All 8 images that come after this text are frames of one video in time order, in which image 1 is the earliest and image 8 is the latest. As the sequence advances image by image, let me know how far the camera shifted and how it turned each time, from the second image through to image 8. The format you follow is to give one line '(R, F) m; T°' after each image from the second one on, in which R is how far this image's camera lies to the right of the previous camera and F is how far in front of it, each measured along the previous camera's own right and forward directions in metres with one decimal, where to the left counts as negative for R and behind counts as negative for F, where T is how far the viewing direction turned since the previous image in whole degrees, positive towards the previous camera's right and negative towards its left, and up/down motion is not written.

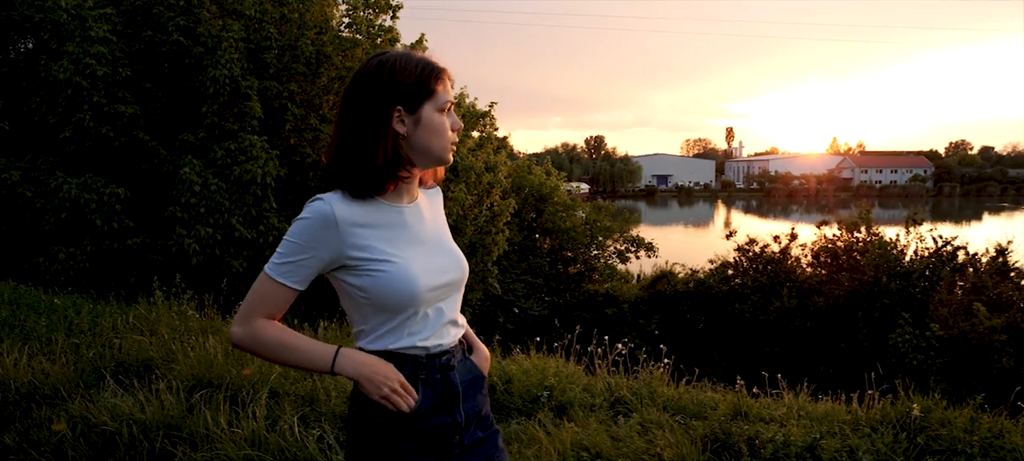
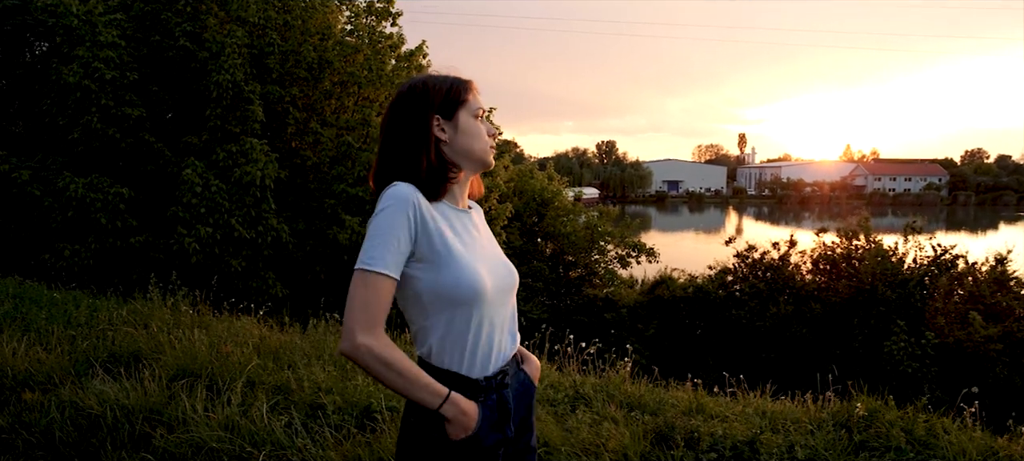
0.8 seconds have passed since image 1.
(+0.3, -0.2) m; -1°
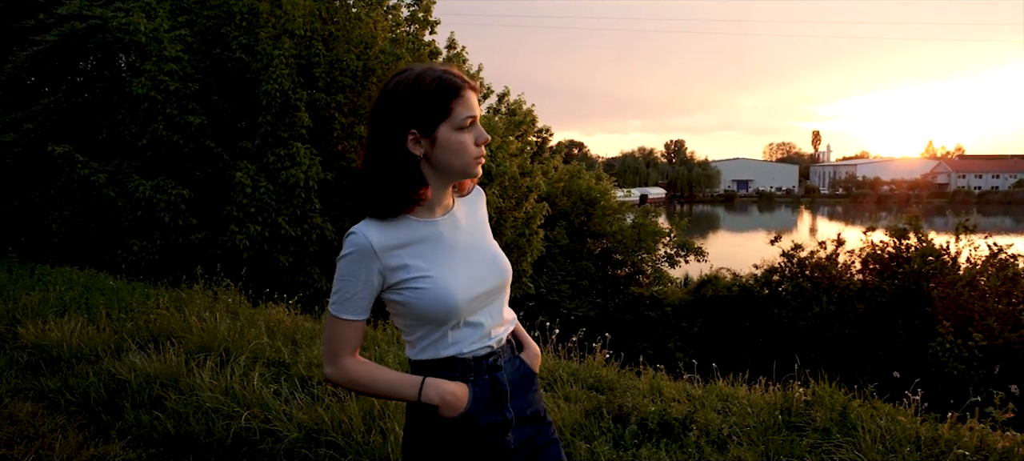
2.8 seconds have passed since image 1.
(+0.7, -0.4) m; -6°
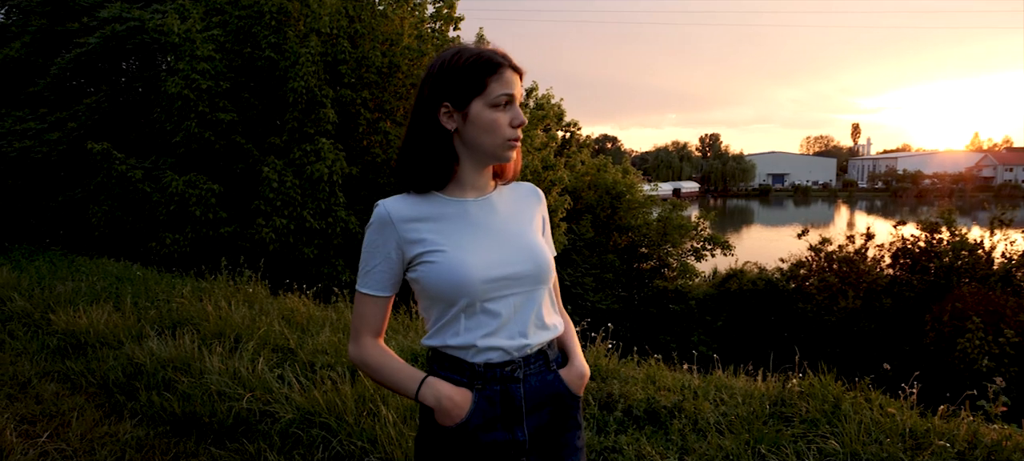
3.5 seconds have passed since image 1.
(+0.3, -0.1) m; -3°
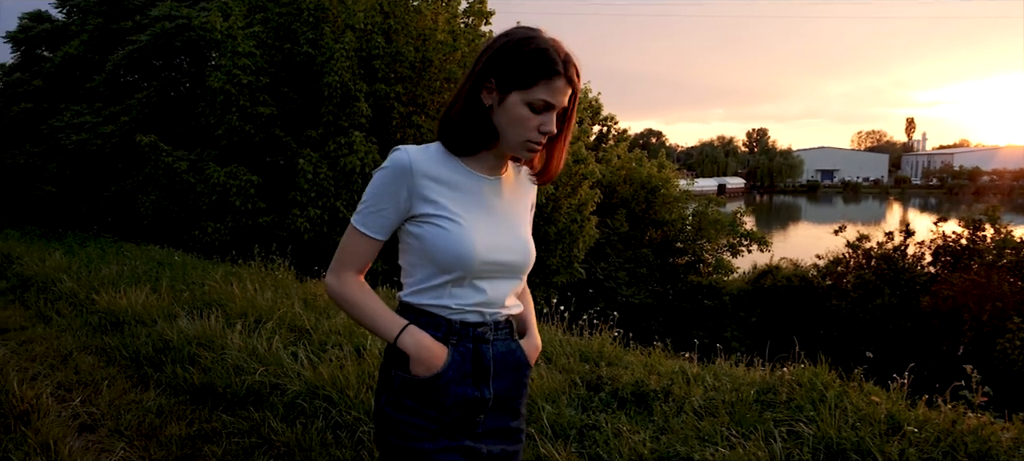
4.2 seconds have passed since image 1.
(+0.3, -0.2) m; -4°
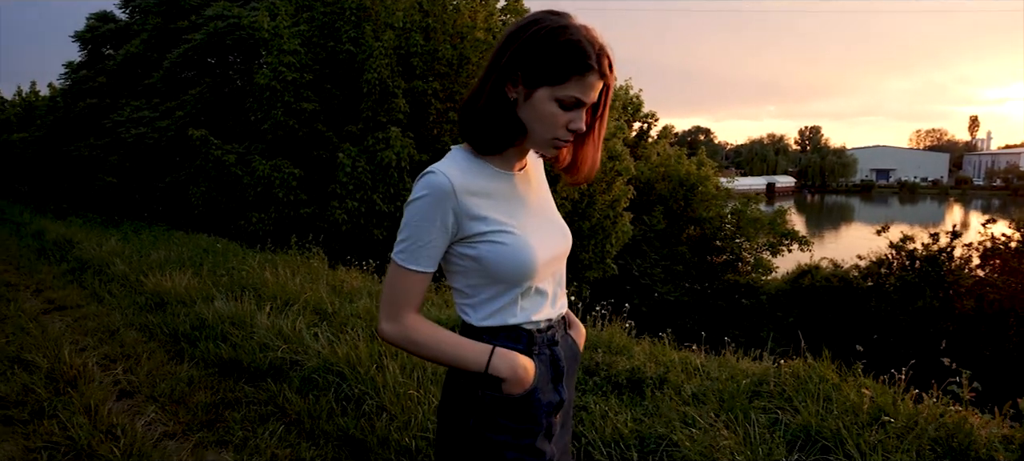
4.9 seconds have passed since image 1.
(+0.3, -0.2) m; -4°
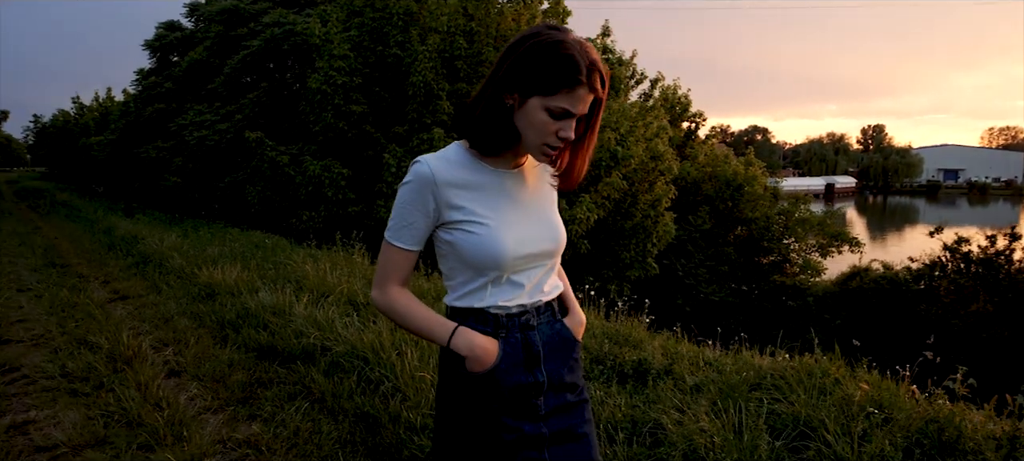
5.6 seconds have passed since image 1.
(+0.3, -0.3) m; -4°
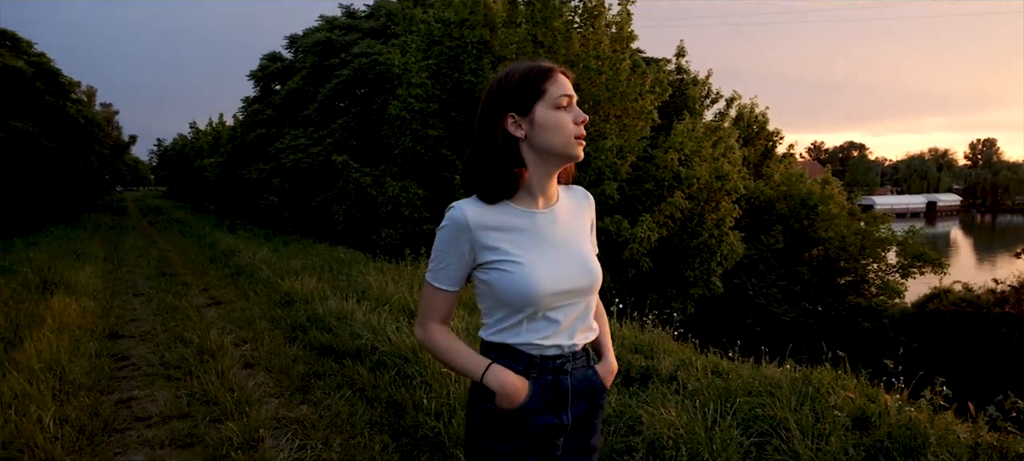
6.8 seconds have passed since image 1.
(+0.5, -0.6) m; -7°
